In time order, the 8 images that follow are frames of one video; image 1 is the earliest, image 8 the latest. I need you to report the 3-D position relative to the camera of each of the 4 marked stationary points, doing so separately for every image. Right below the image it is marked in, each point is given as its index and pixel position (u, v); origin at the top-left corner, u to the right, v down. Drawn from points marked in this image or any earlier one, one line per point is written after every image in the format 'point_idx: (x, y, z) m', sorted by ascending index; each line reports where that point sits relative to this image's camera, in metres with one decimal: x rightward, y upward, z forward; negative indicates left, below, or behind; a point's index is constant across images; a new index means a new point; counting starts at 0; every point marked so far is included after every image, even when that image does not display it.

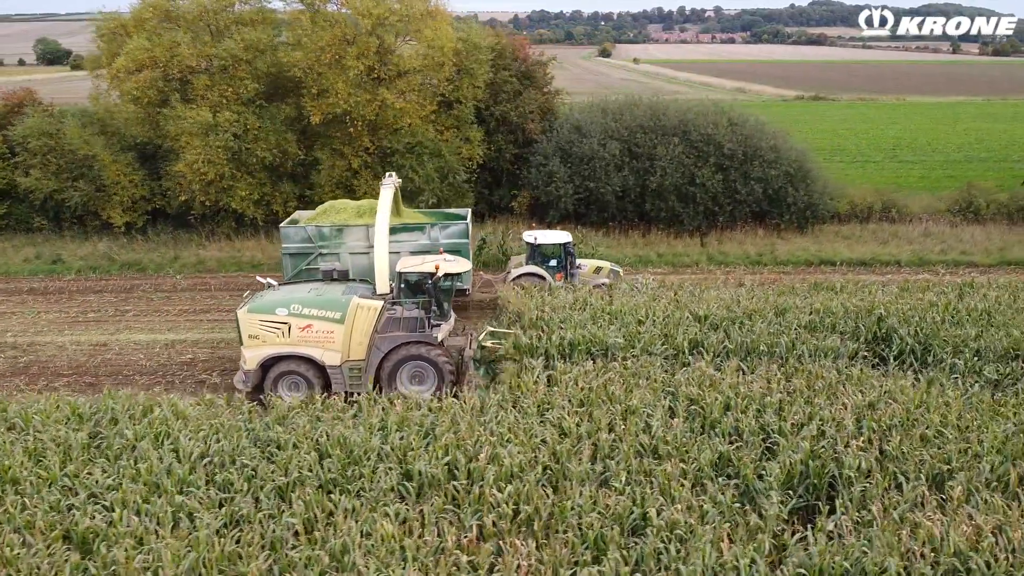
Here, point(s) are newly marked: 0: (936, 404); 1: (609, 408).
0: (+3.9, -1.1, +7.6) m
1: (+0.9, -1.1, +7.6) m
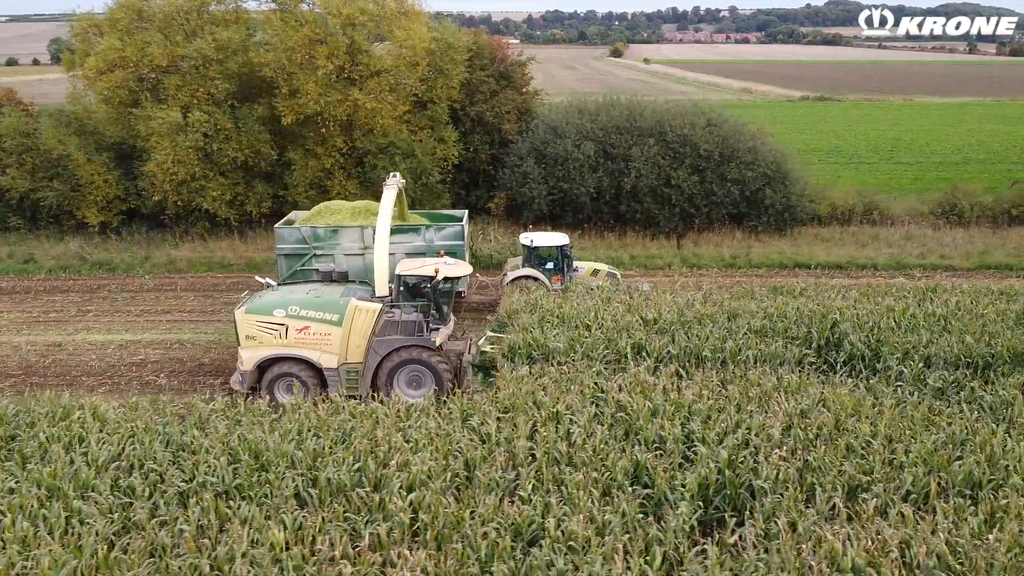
0: (+3.2, -1.1, +7.4) m
1: (+0.2, -1.2, +7.5) m
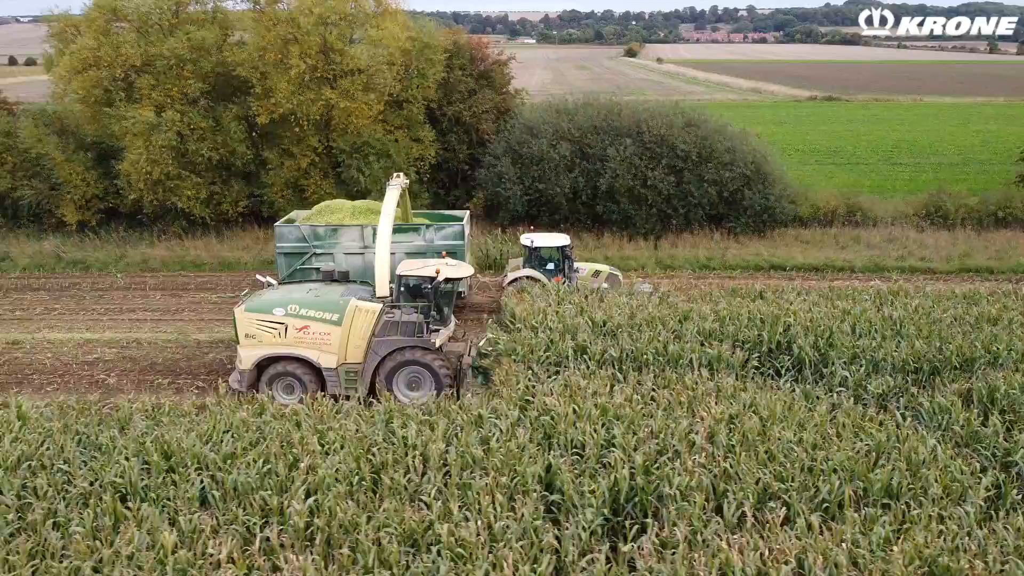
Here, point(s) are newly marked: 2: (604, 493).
0: (+2.5, -1.2, +7.3) m
1: (-0.5, -1.2, +7.4) m
2: (+0.7, -1.6, +6.2) m
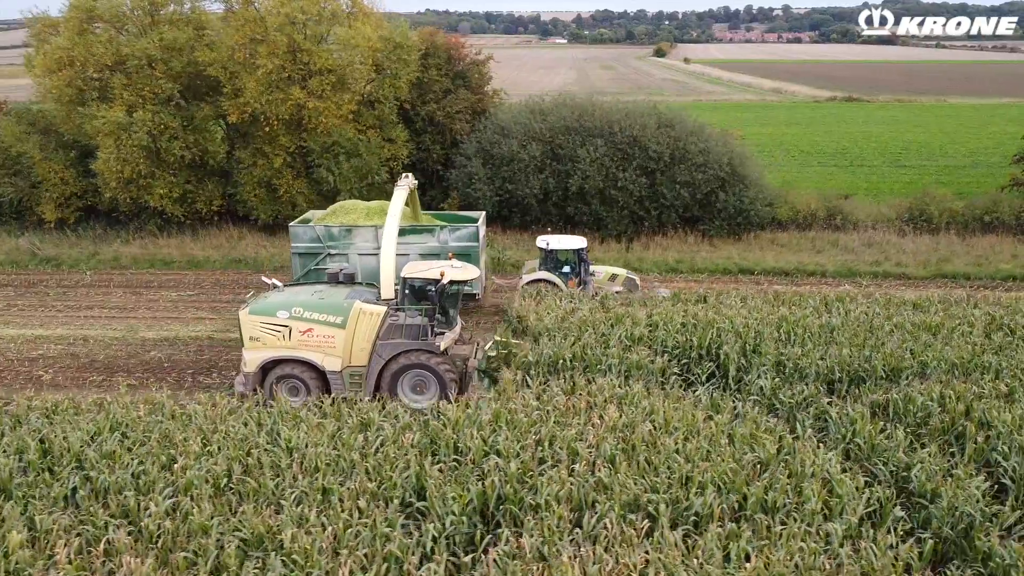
0: (+1.5, -1.2, +7.1) m
1: (-1.5, -1.2, +7.3) m
2: (-0.3, -1.6, +6.1) m
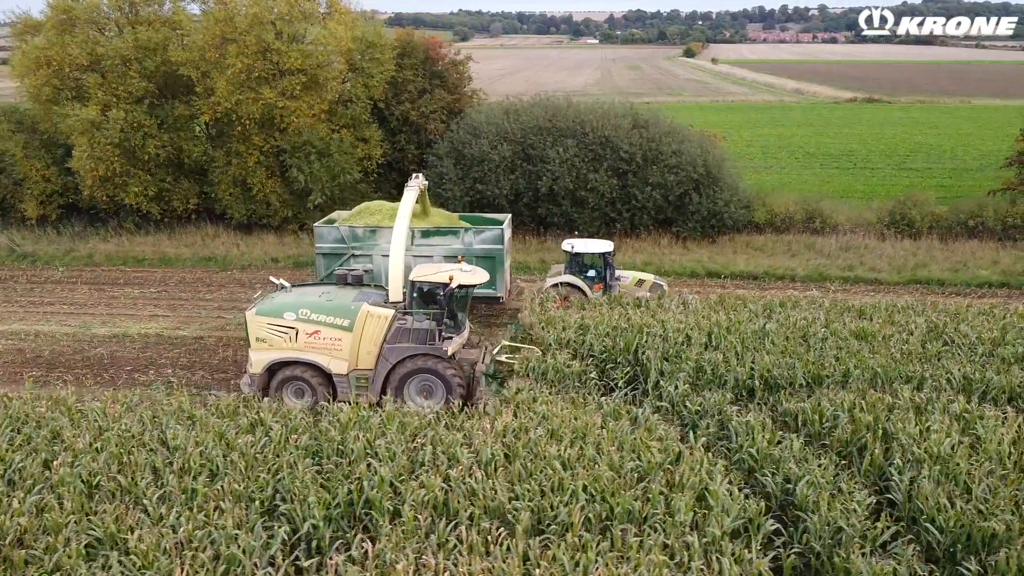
0: (+0.6, -1.3, +6.9) m
1: (-2.5, -1.2, +7.3) m
2: (-1.3, -1.6, +6.0) m
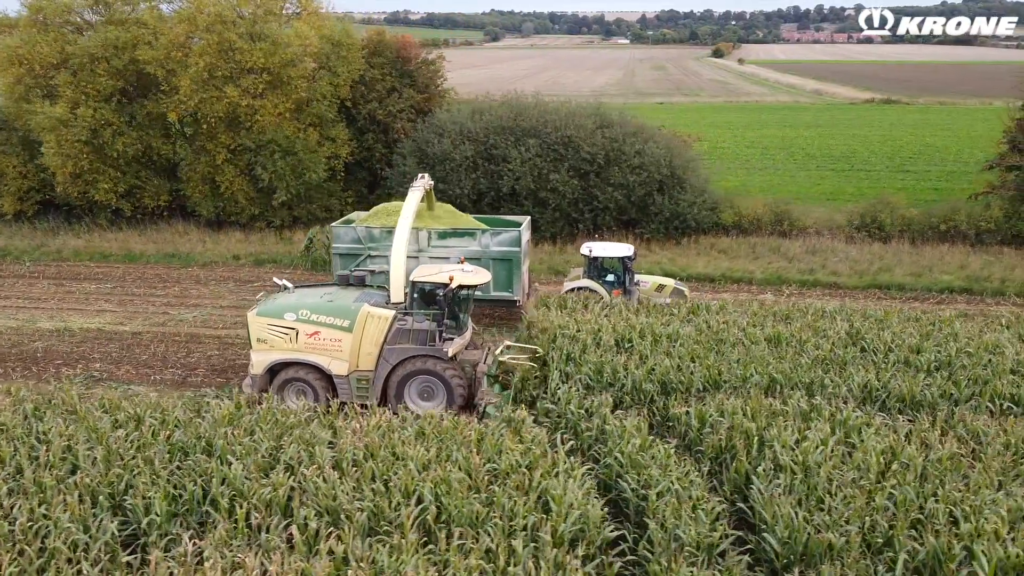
0: (-0.6, -1.3, +6.9) m
1: (-3.6, -1.2, +7.3) m
2: (-2.5, -1.6, +6.0) m
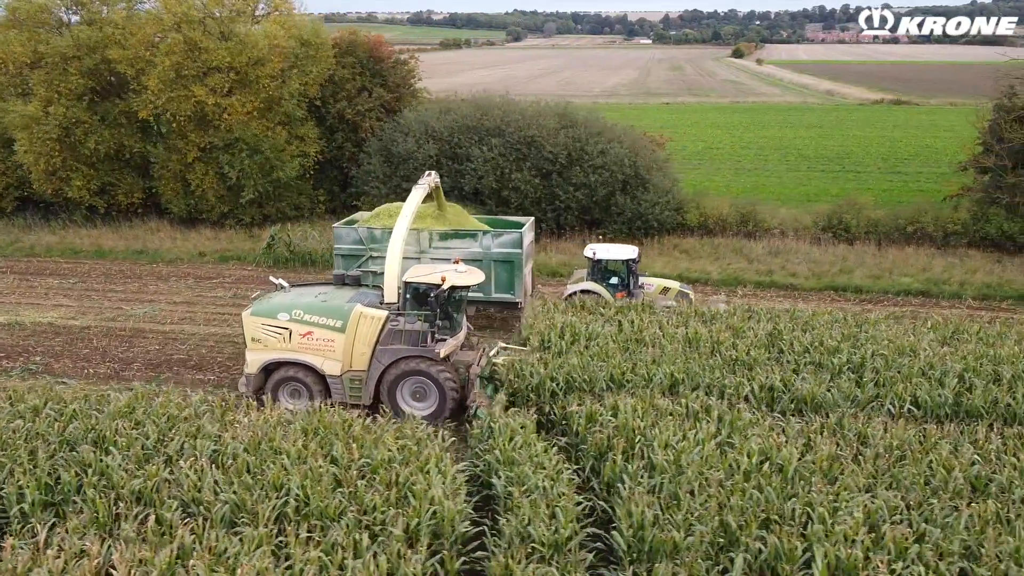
0: (-1.5, -1.2, +7.0) m
1: (-4.5, -1.1, +7.5) m
2: (-3.5, -1.5, +6.1) m
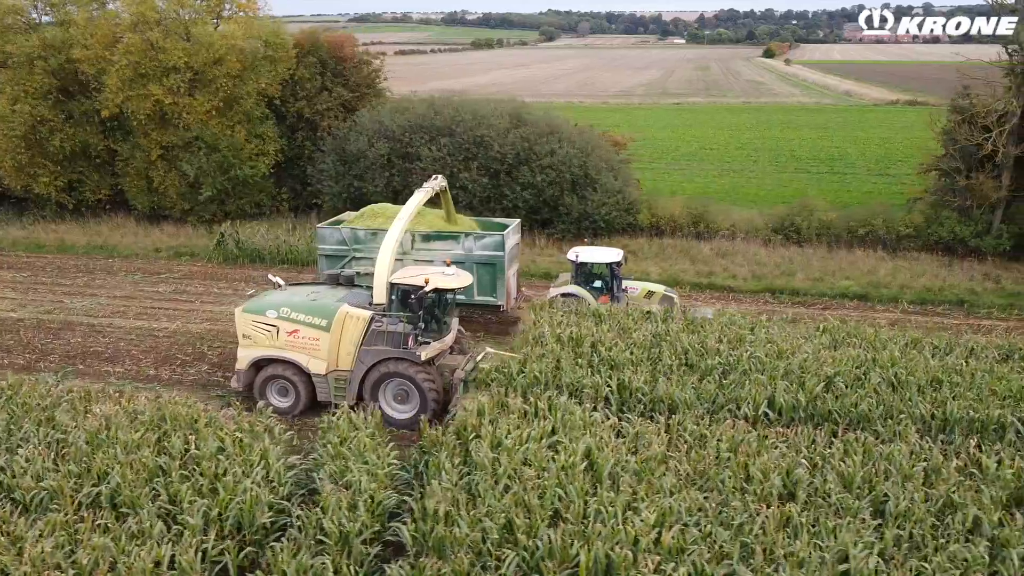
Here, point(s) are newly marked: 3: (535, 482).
0: (-2.9, -1.2, +7.1) m
1: (-5.9, -1.0, +7.8) m
2: (-4.9, -1.5, +6.4) m
3: (+0.2, -1.5, +6.1) m
